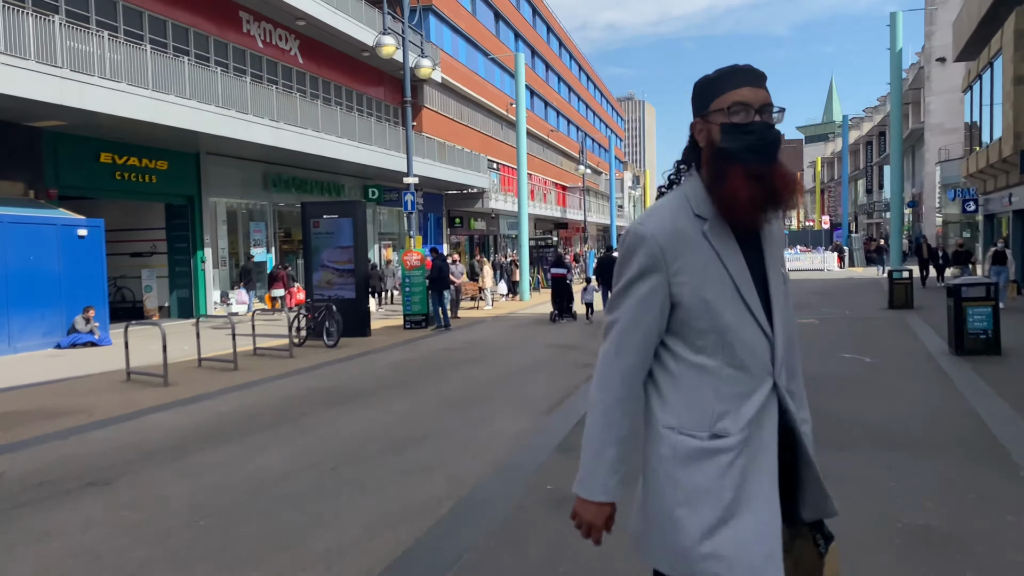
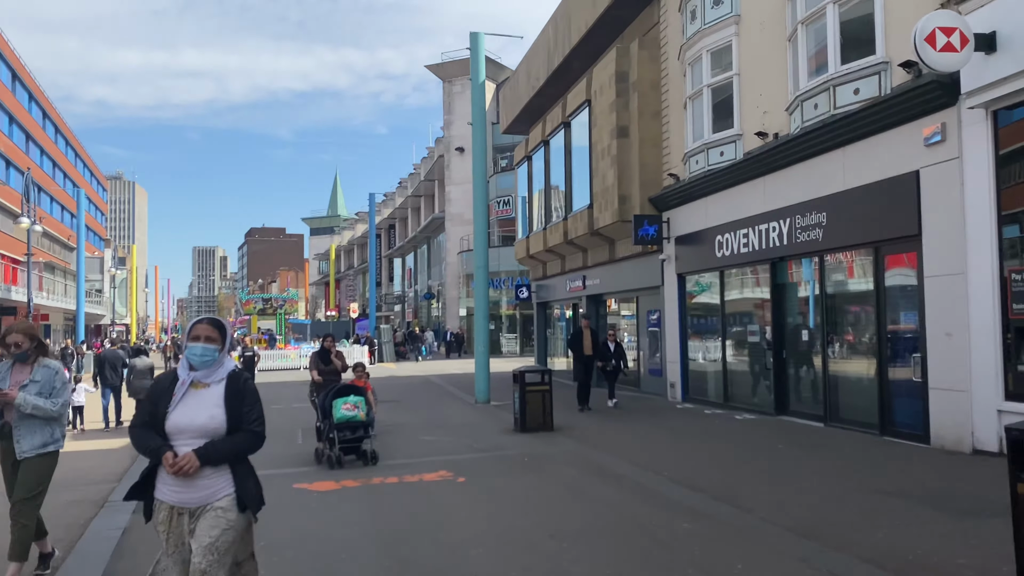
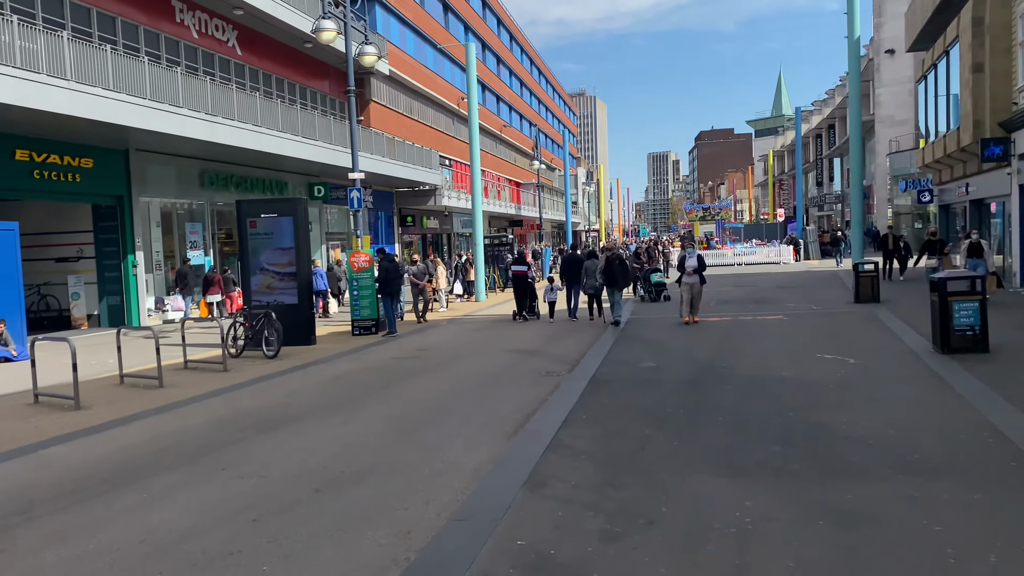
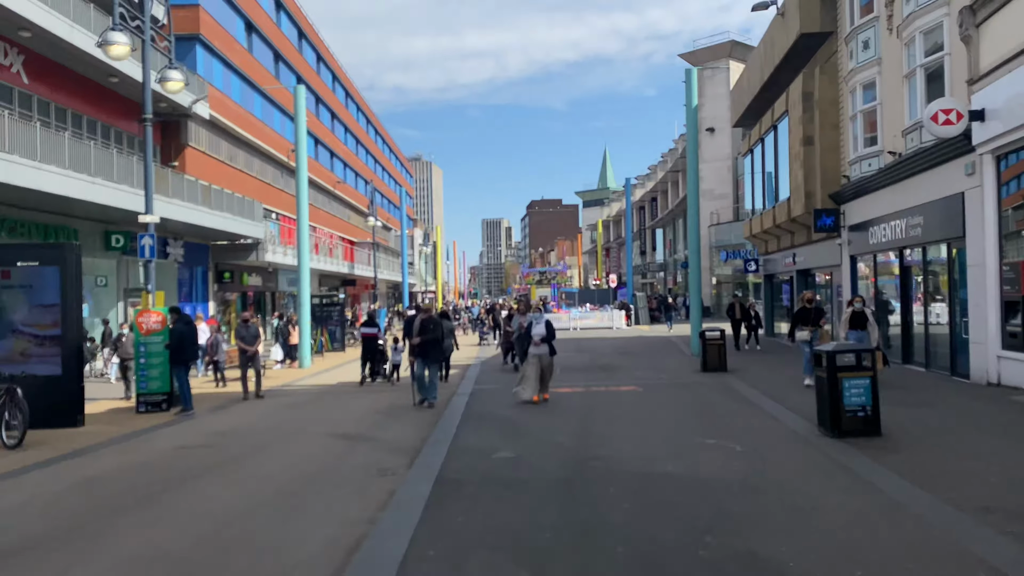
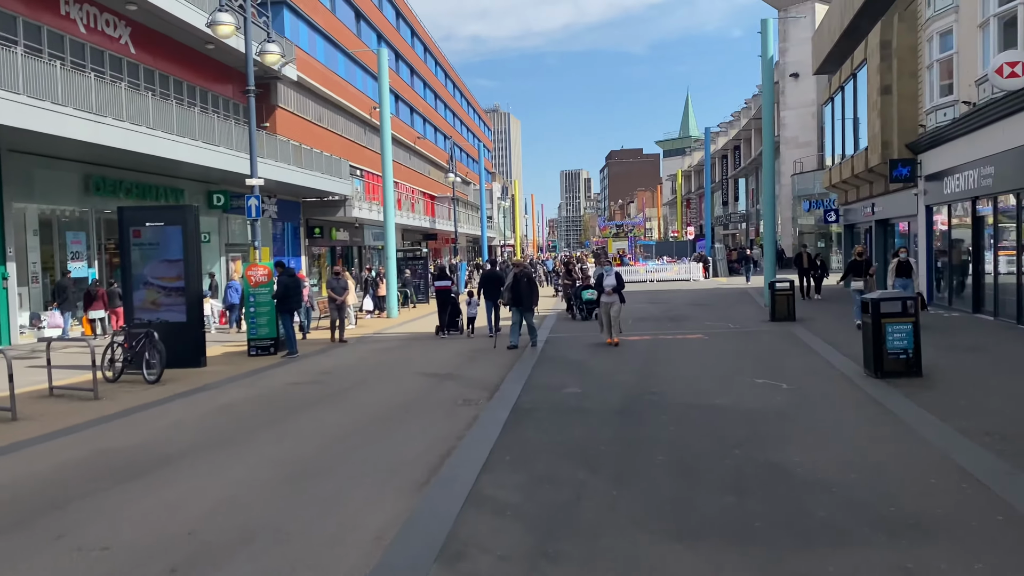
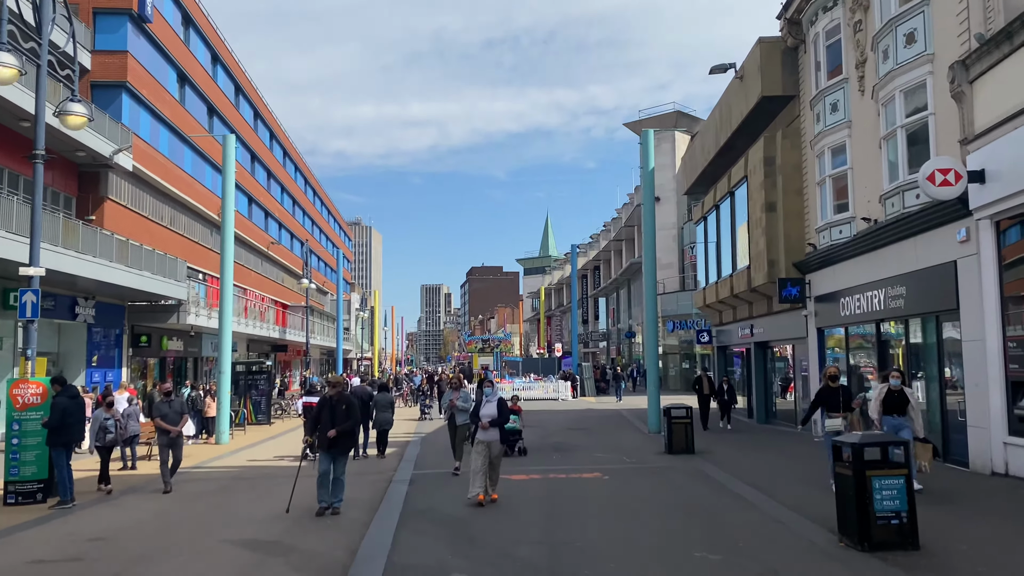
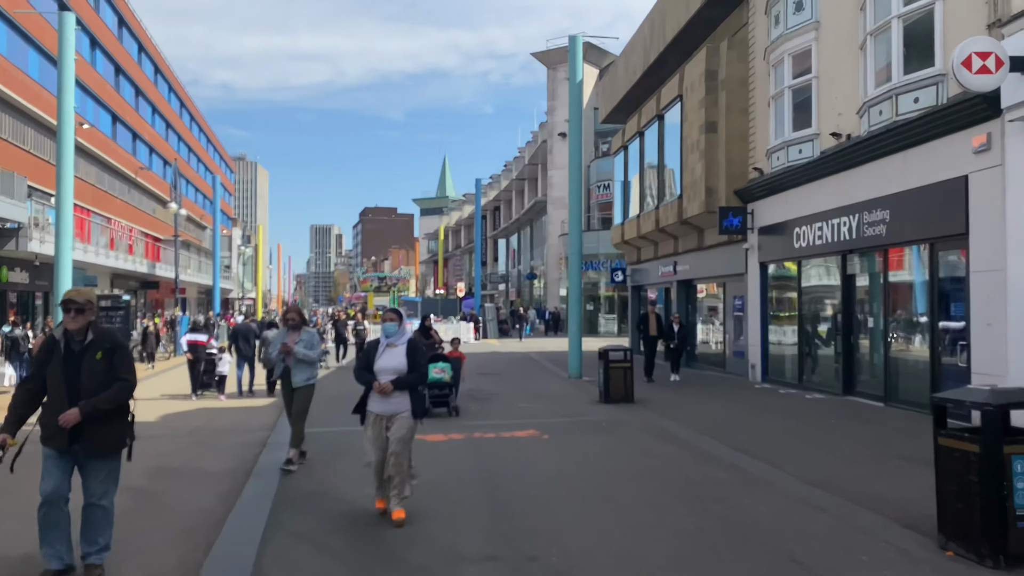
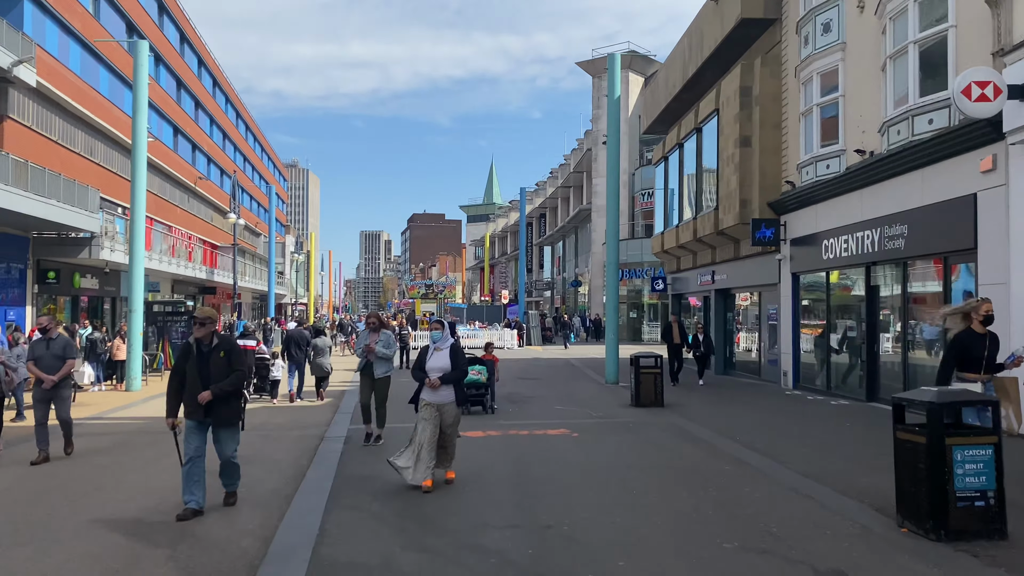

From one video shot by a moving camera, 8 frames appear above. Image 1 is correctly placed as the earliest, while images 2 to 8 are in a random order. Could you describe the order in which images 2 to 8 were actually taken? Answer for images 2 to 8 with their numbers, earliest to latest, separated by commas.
3, 5, 4, 6, 8, 7, 2
